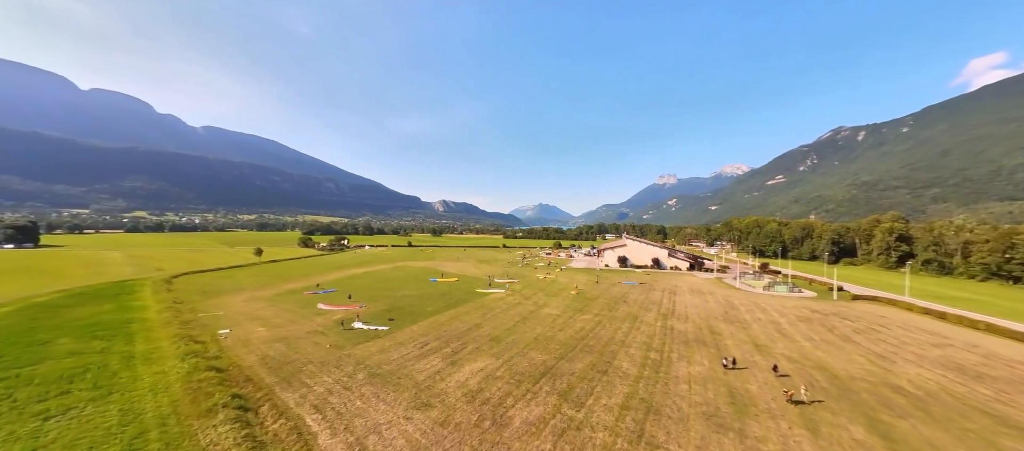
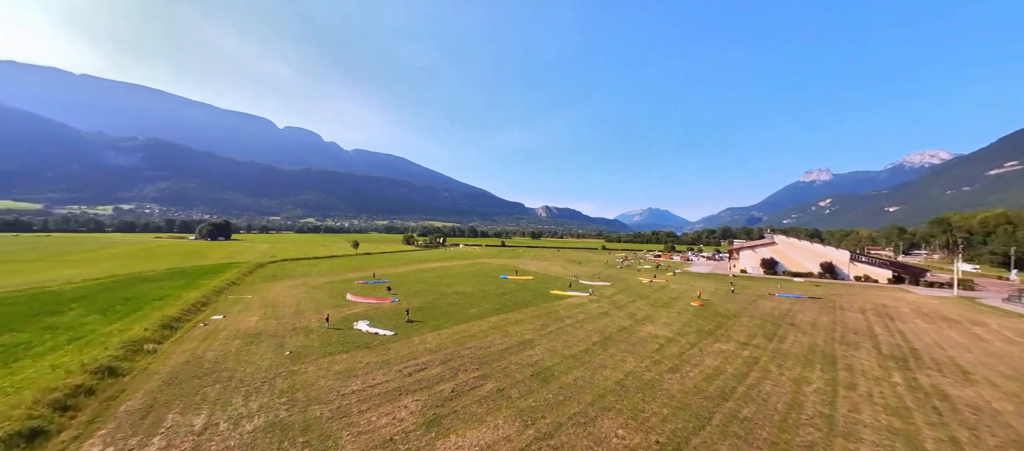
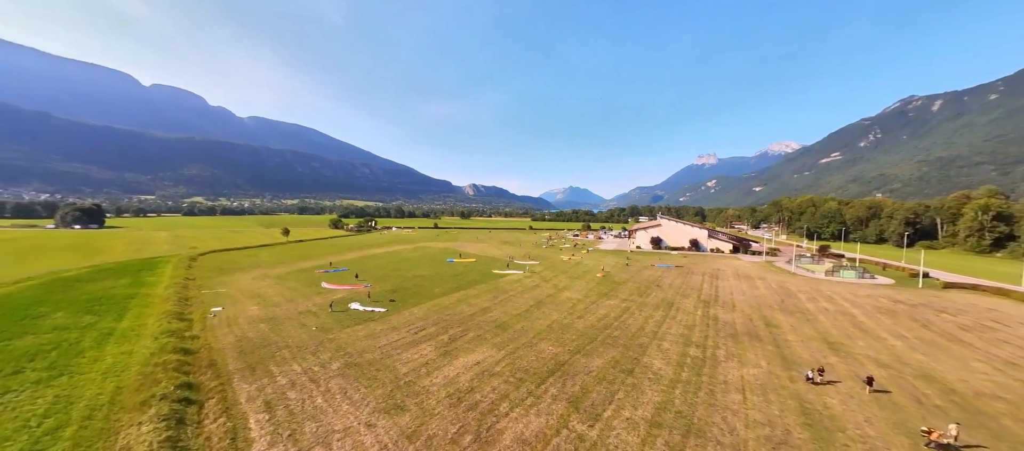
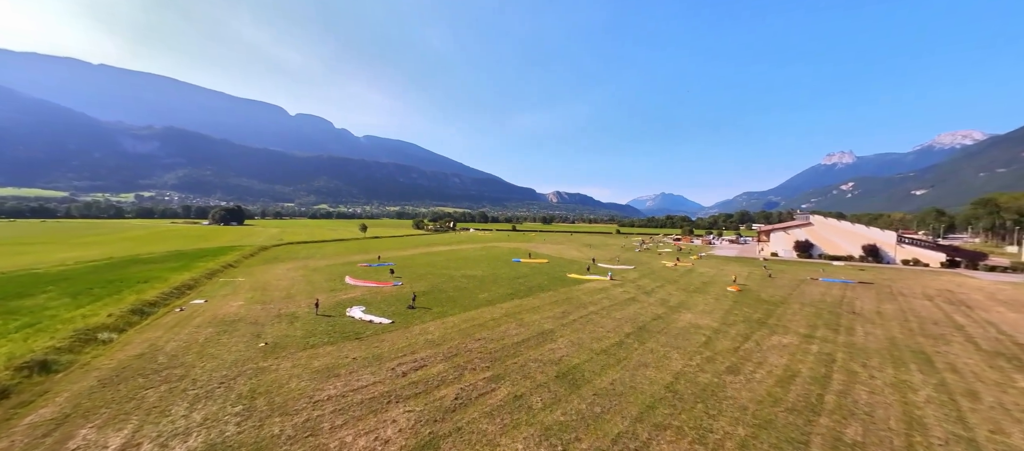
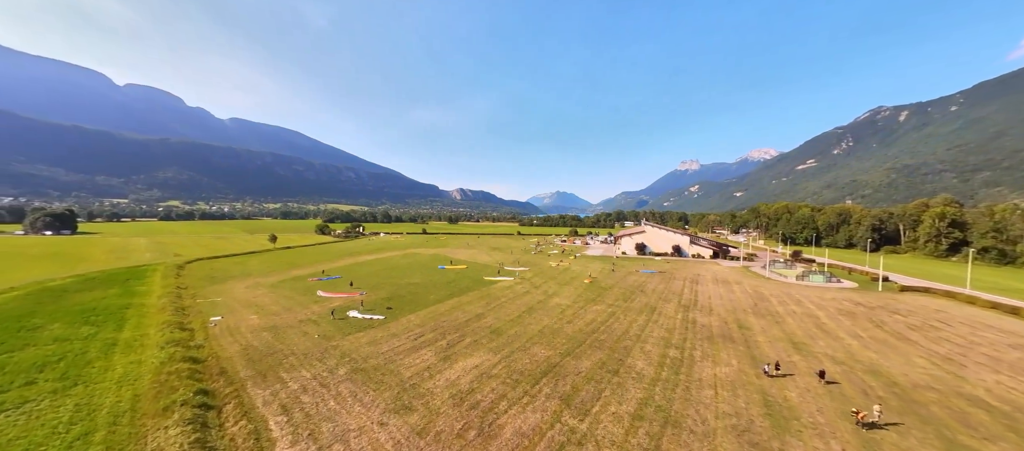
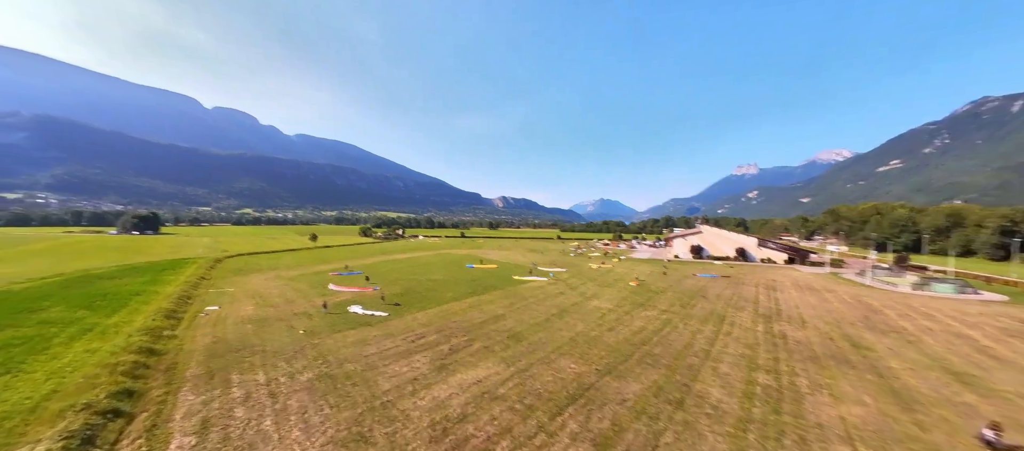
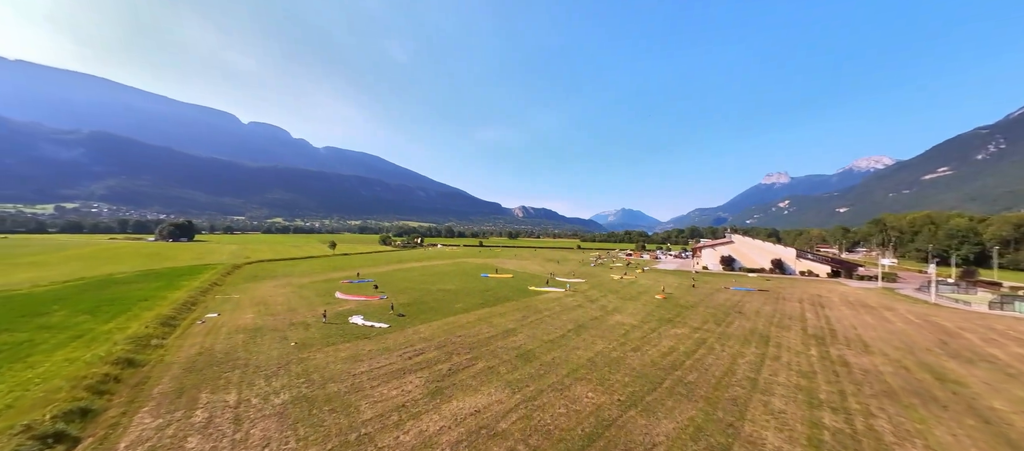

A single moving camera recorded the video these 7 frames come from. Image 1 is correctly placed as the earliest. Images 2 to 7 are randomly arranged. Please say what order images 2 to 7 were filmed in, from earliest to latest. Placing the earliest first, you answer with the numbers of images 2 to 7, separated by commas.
5, 3, 6, 7, 2, 4
